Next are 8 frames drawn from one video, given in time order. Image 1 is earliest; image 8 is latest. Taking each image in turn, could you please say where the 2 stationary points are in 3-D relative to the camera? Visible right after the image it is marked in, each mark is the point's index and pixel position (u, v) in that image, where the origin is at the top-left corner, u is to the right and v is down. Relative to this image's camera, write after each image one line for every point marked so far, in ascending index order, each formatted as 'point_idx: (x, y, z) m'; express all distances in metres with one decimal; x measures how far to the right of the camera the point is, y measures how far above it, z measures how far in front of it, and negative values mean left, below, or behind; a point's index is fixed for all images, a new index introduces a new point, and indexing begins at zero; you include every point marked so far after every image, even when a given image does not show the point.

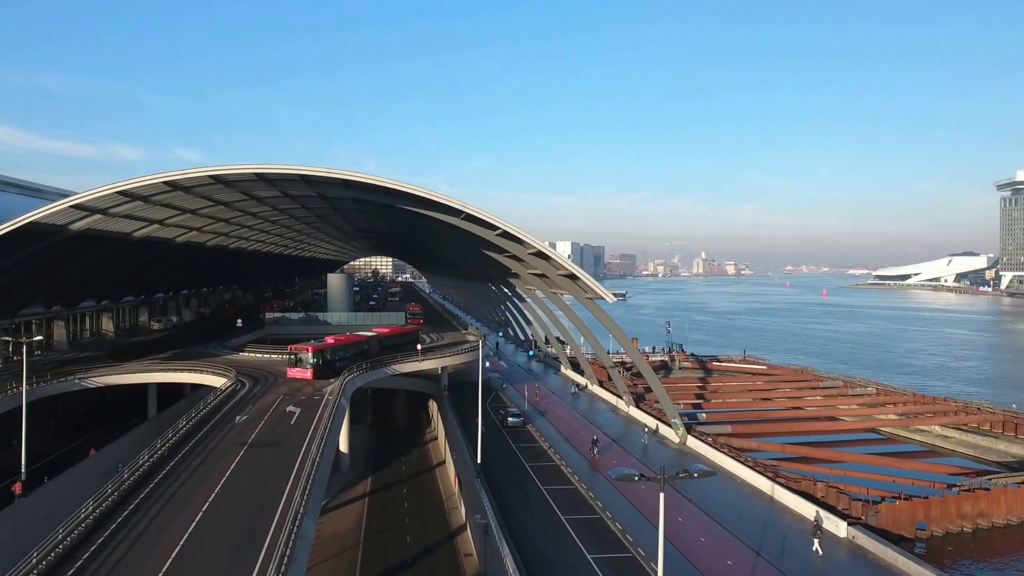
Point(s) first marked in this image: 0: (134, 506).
0: (-10.1, -5.7, +16.6) m
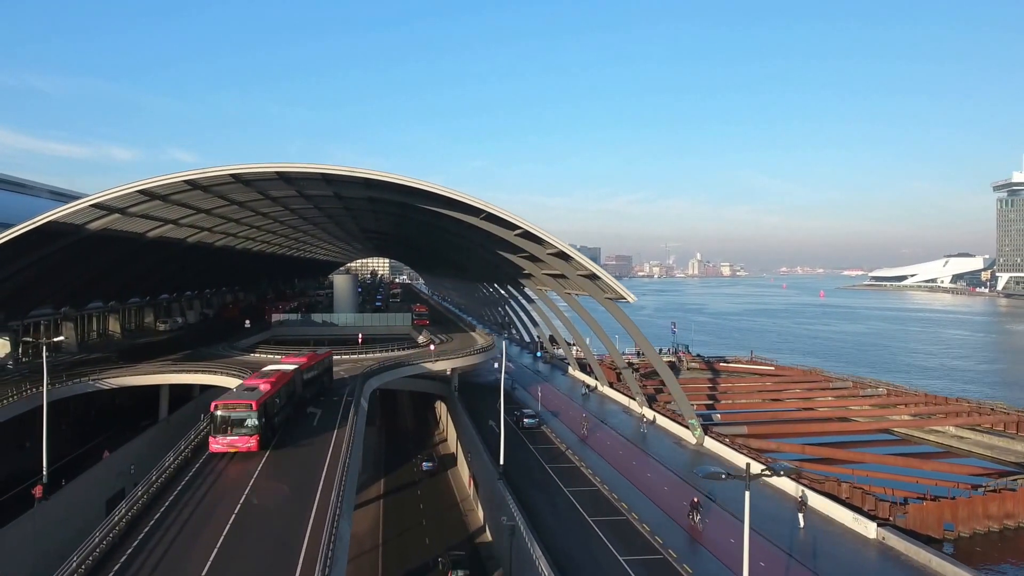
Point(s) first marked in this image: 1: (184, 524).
0: (-9.1, -5.7, +16.4) m
1: (-8.2, -5.8, +15.5) m
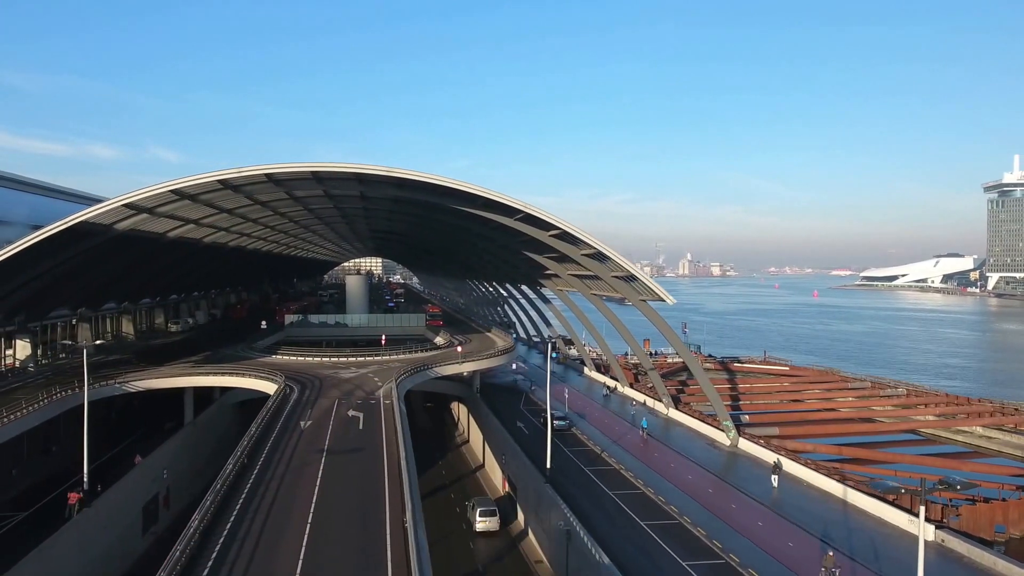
0: (-7.1, -5.8, +16.0) m
1: (-6.2, -5.9, +15.1) m
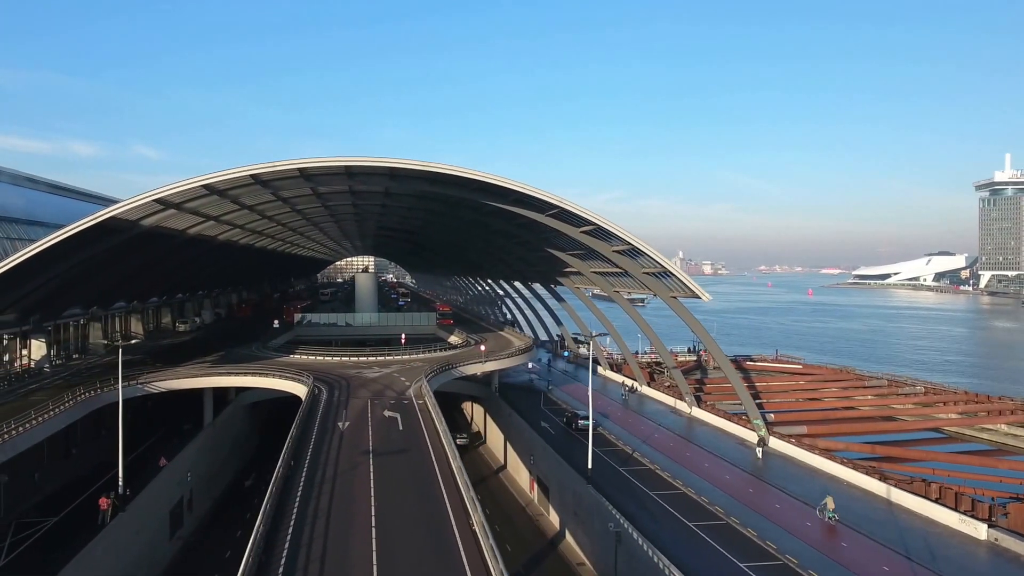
0: (-5.4, -5.7, +15.5) m
1: (-4.5, -5.8, +14.6) m
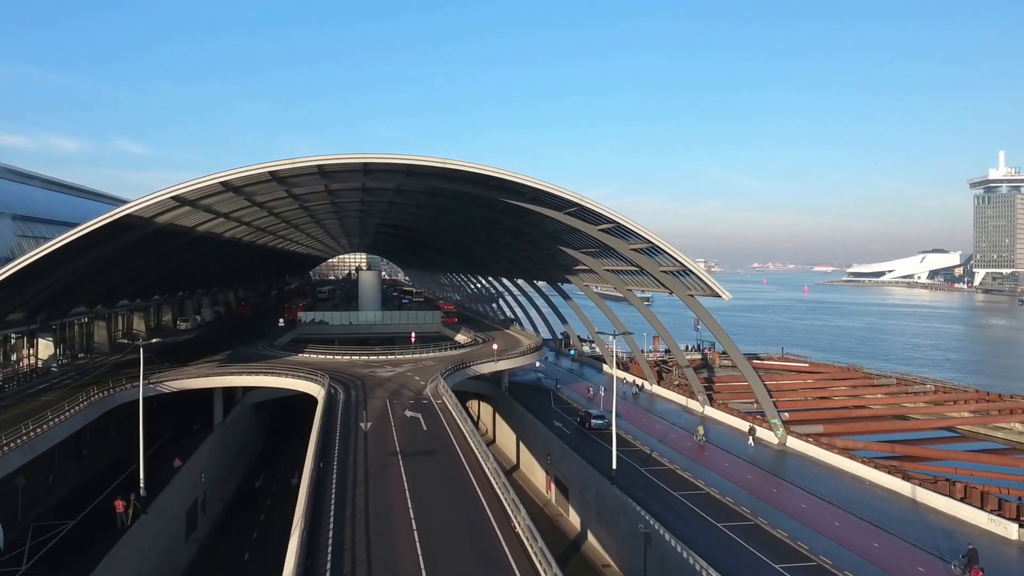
0: (-4.4, -5.7, +15.1) m
1: (-3.5, -5.8, +14.3) m
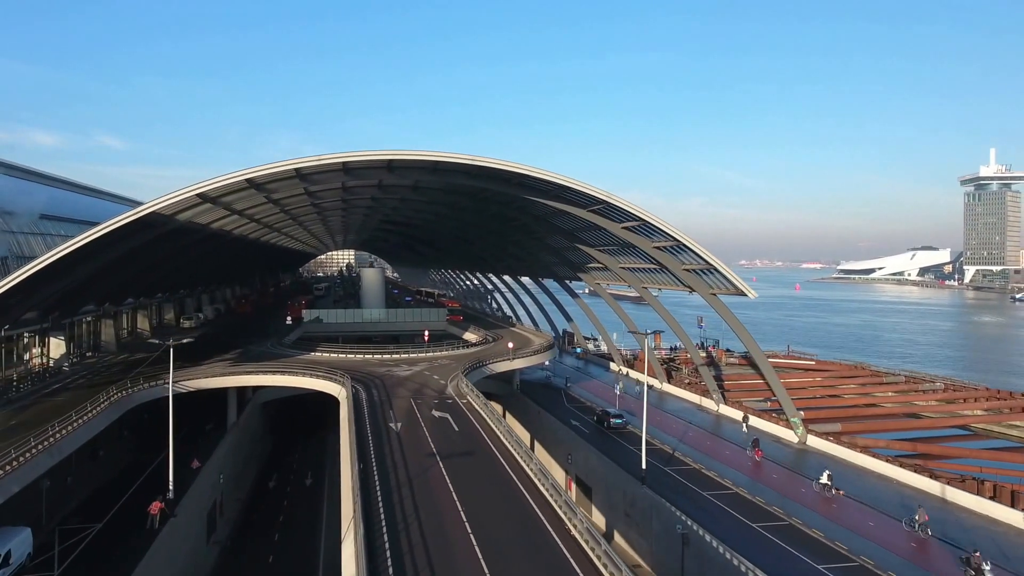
0: (-3.2, -5.7, +14.8) m
1: (-2.2, -5.8, +14.0) m
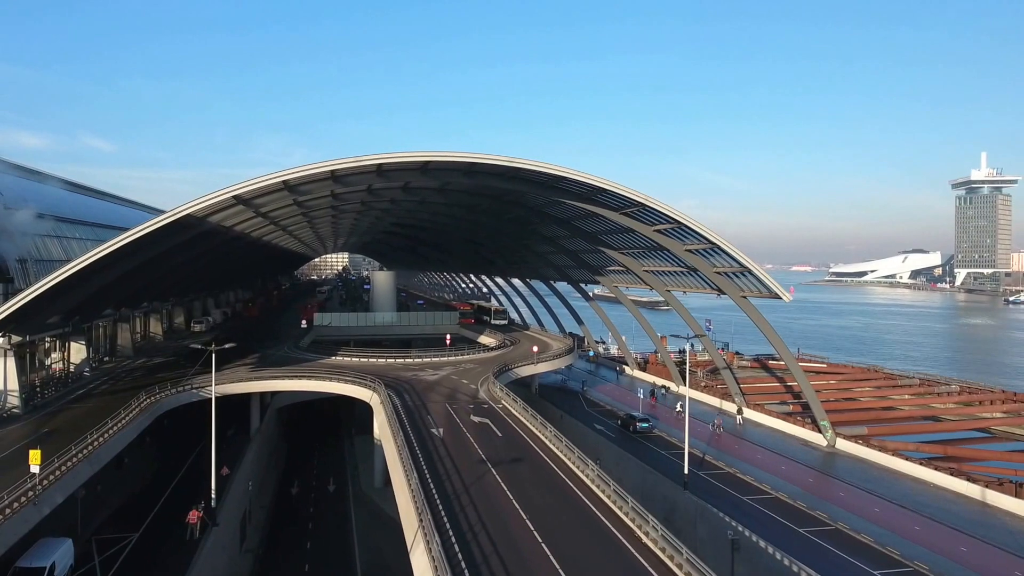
0: (-1.5, -5.8, +14.5) m
1: (-0.5, -5.9, +13.7) m
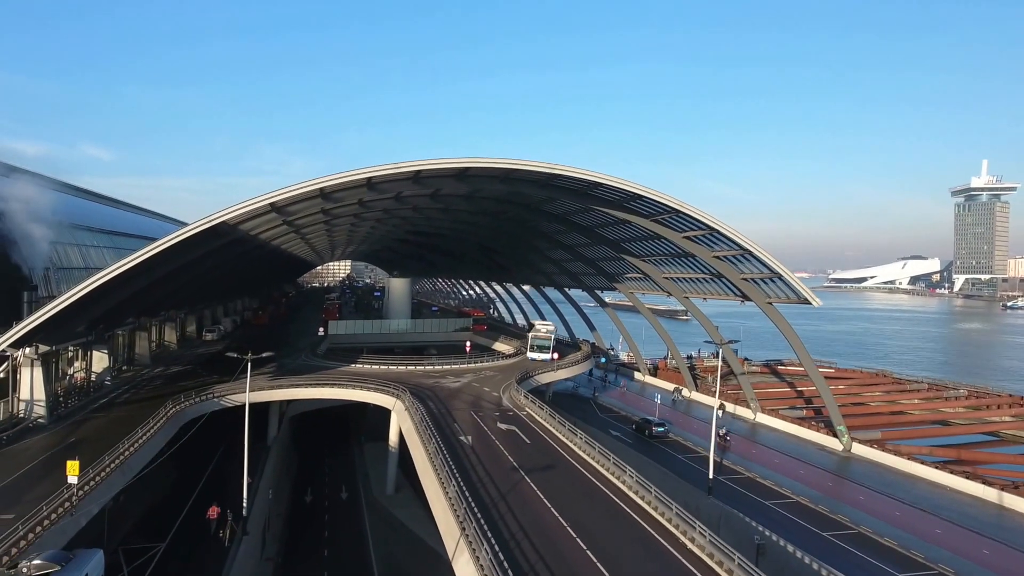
0: (-0.4, -6.0, +14.9) m
1: (+0.6, -6.1, +14.1) m
